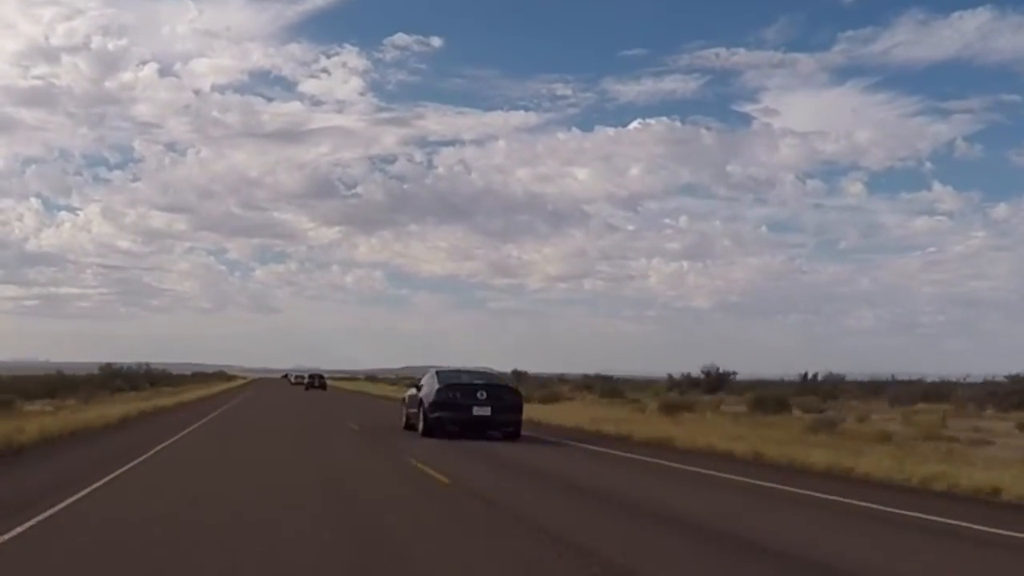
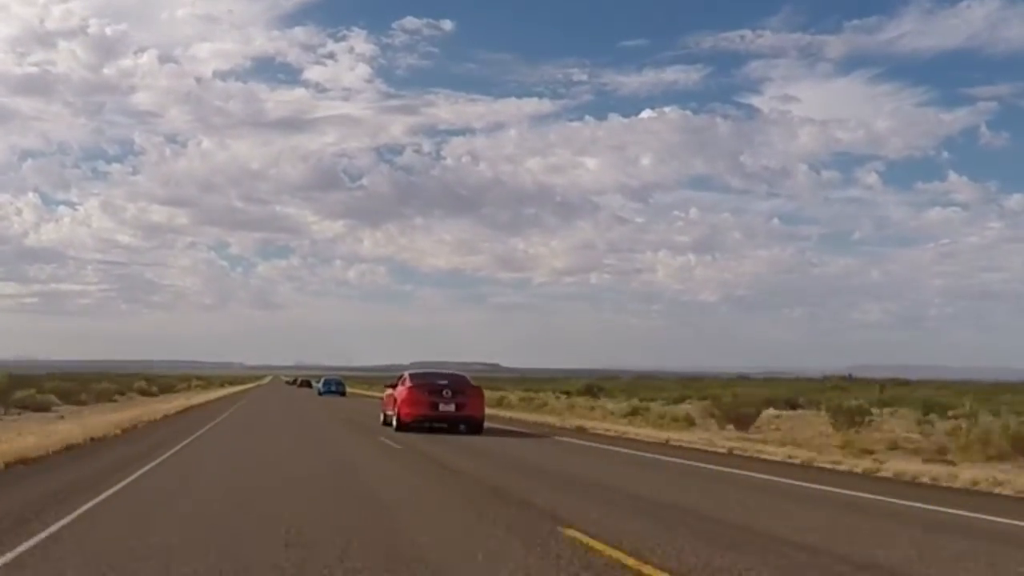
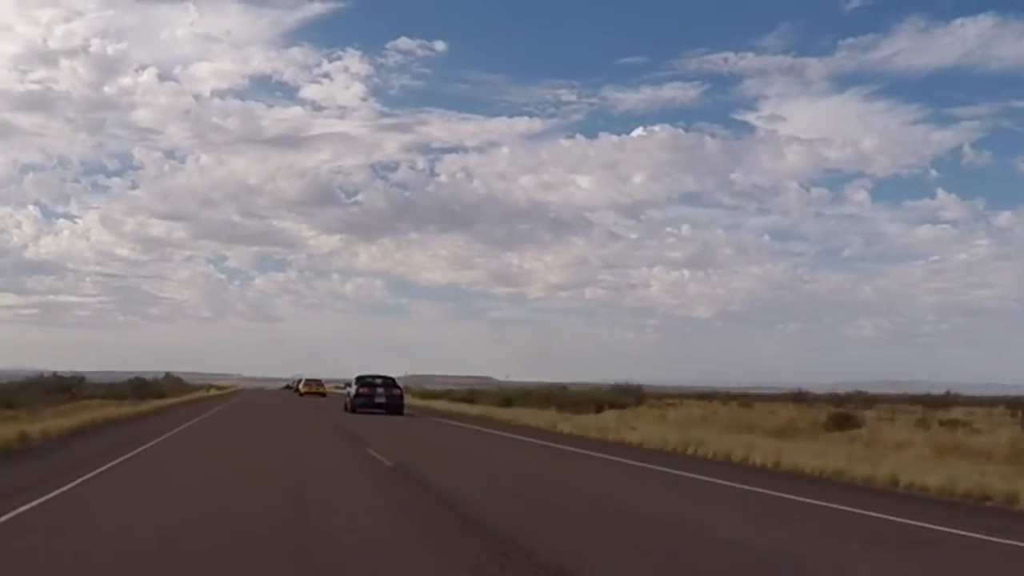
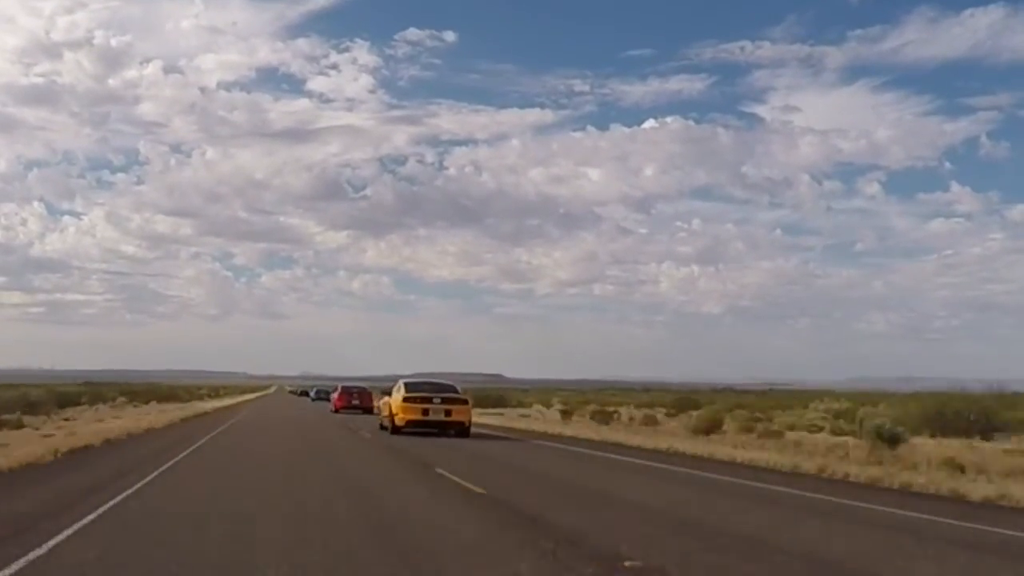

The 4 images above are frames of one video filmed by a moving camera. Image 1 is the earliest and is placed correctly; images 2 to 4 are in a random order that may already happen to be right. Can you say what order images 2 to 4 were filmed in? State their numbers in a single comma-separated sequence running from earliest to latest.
3, 4, 2
